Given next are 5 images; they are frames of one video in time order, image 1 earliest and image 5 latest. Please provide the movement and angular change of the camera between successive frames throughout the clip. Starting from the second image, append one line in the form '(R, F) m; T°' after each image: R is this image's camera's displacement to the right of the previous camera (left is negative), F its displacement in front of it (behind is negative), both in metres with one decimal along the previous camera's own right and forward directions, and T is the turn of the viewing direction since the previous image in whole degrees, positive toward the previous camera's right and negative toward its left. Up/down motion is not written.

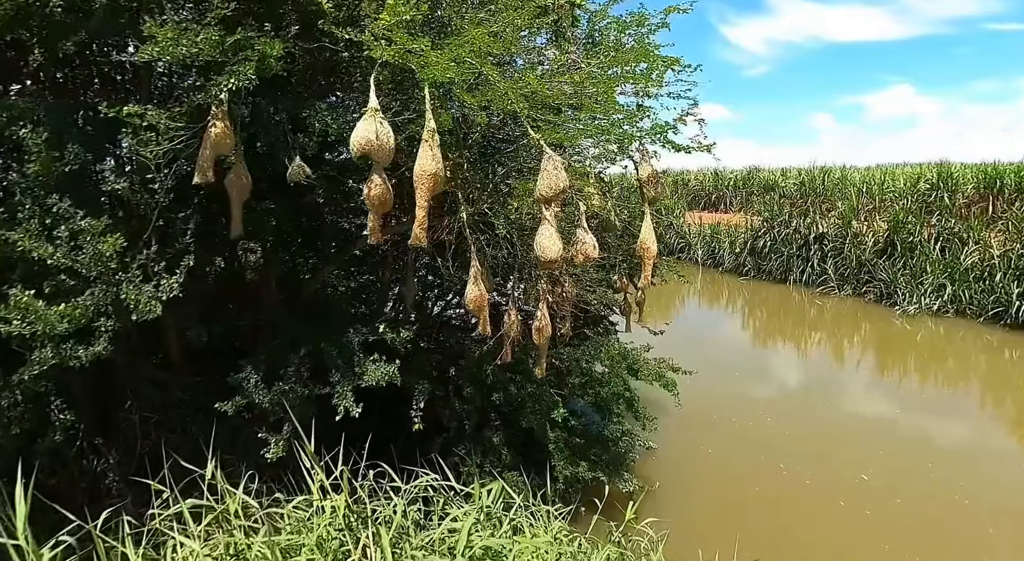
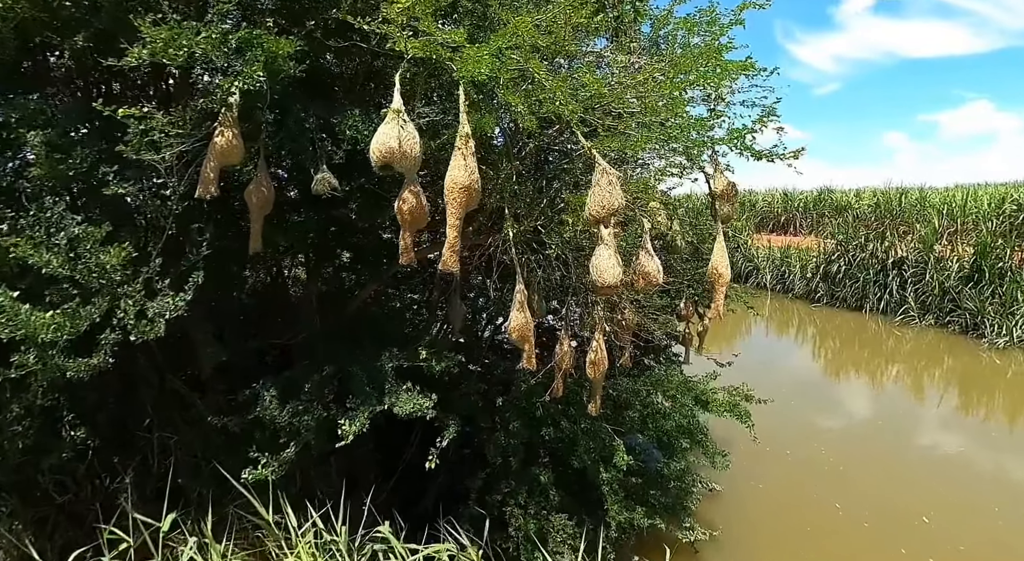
(0.0, +0.5) m; -5°
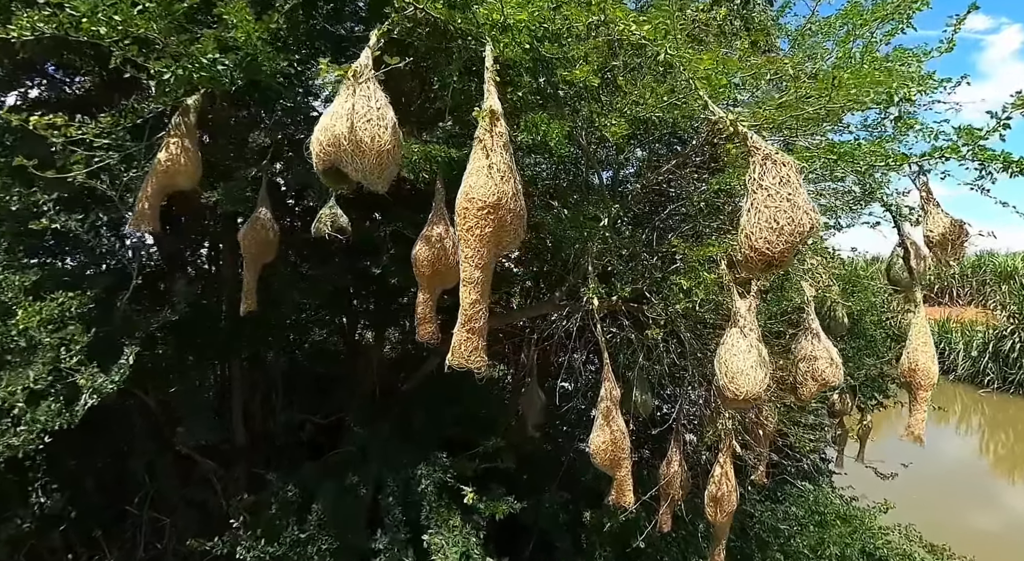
(+0.1, +1.1) m; -9°
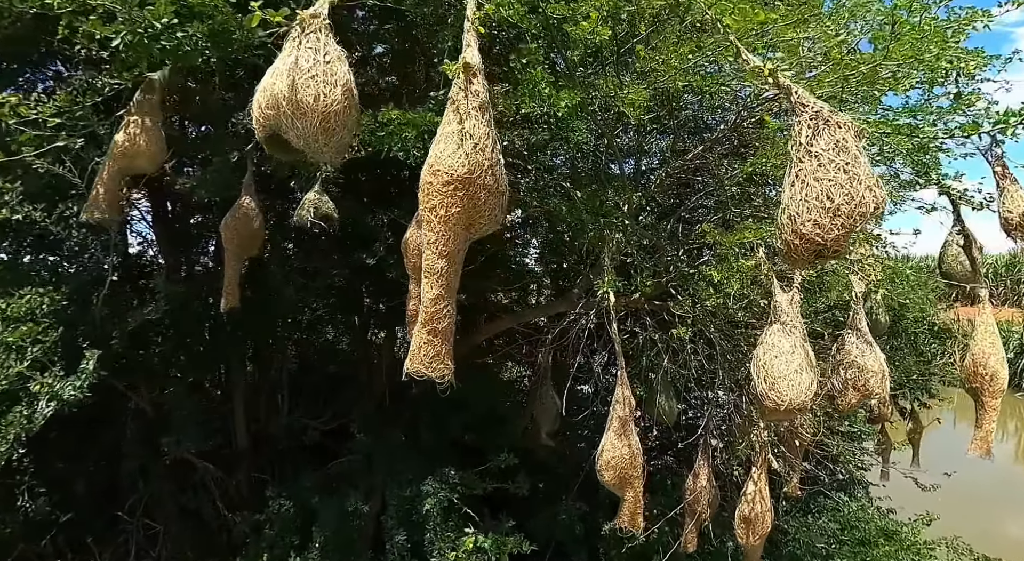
(0.0, +0.2) m; -2°
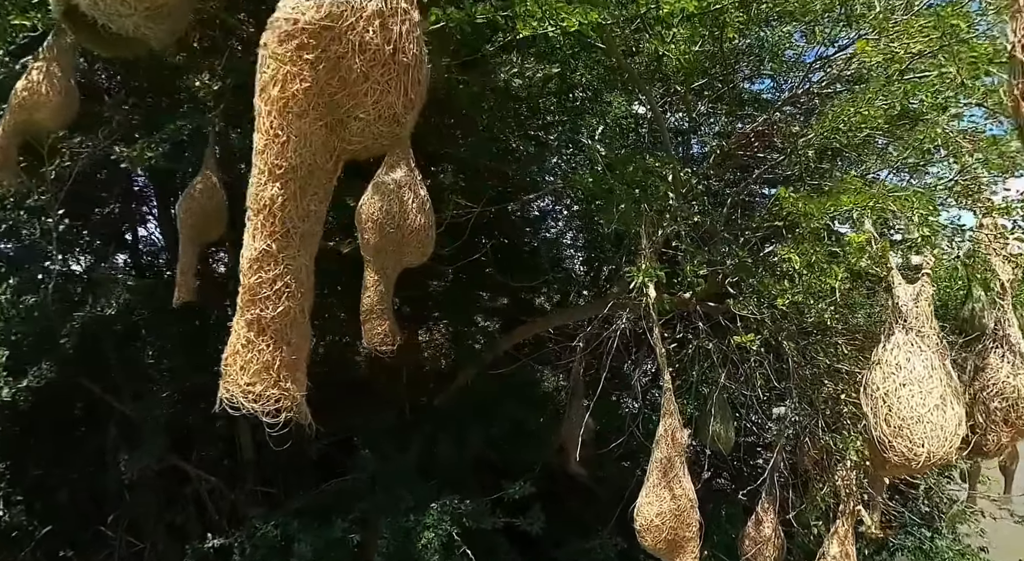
(+0.1, +0.5) m; -4°
